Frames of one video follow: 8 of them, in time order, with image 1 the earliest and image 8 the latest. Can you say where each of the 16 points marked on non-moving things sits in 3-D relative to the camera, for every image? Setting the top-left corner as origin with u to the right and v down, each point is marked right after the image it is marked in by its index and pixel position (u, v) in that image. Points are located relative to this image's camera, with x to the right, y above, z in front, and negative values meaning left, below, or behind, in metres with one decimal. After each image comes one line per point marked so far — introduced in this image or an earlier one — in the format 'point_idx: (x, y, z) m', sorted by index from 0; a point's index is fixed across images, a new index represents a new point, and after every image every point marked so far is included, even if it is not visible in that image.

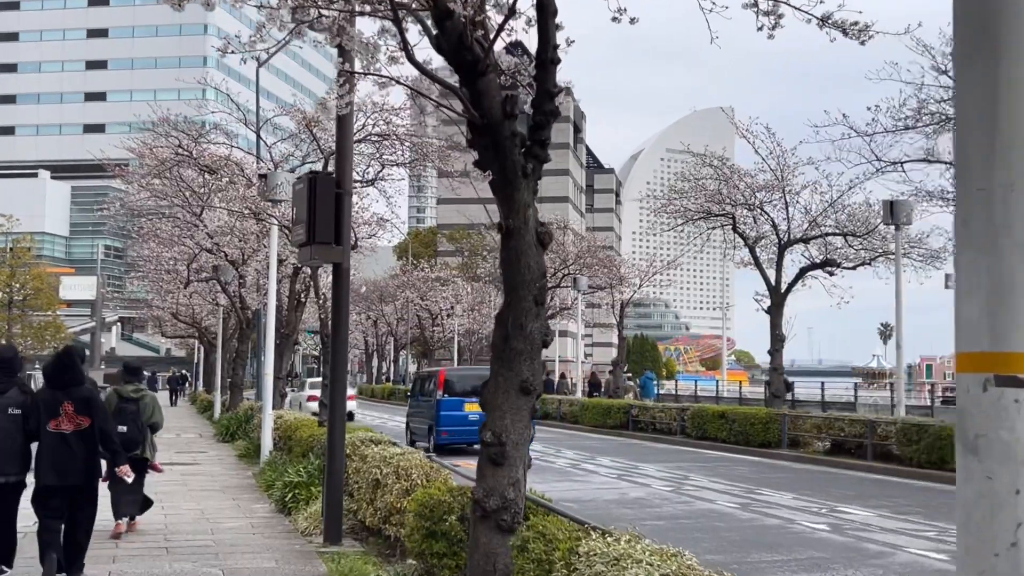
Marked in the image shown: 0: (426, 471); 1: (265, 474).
0: (-0.7, -1.5, +8.8) m
1: (-3.0, -2.3, +13.1) m
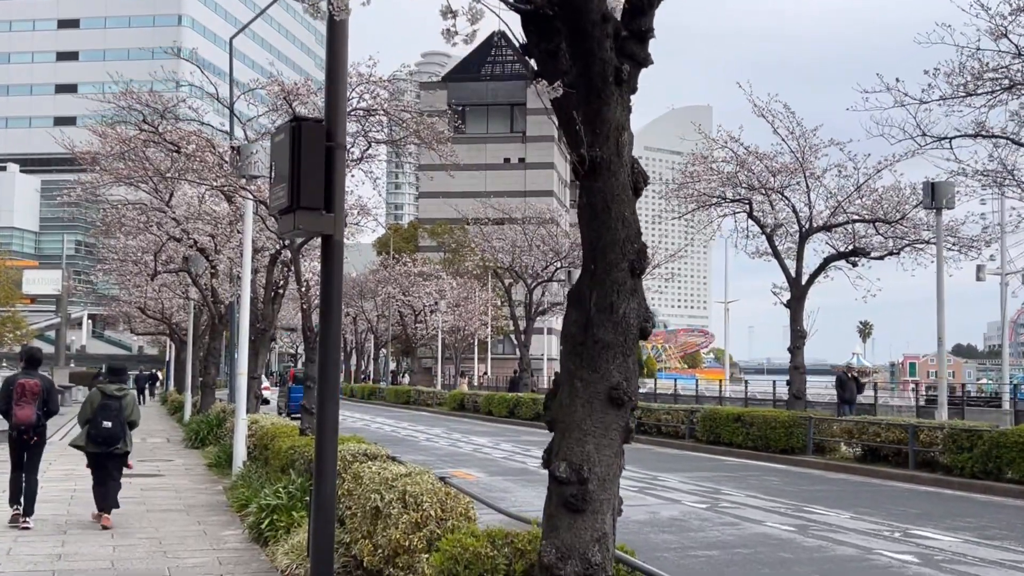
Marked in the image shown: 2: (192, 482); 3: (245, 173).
0: (-0.5, -1.4, +6.9) m
1: (-2.9, -2.1, +11.2) m
2: (-4.2, -2.5, +14.0) m
3: (-3.6, +1.6, +14.6) m
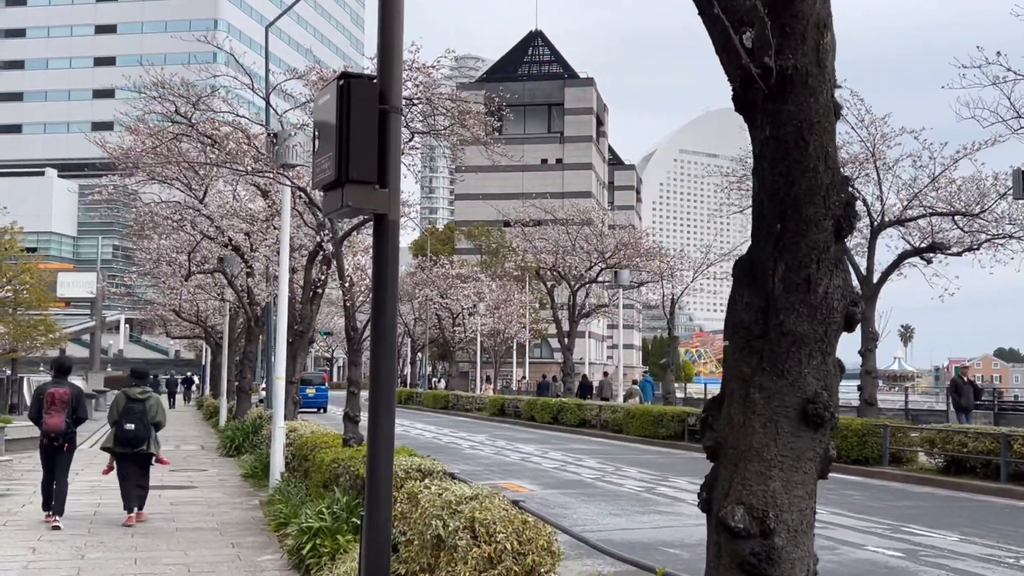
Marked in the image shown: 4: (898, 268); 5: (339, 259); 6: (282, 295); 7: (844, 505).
0: (0.0, -1.3, +5.8) m
1: (-2.2, -2.1, +10.1) m
2: (-3.4, -2.5, +12.9) m
3: (-2.9, +1.6, +13.6) m
4: (+6.9, +0.3, +19.1) m
5: (-1.7, +0.3, +10.8) m
6: (-3.1, -0.1, +14.5) m
7: (+4.0, -2.6, +13.0) m
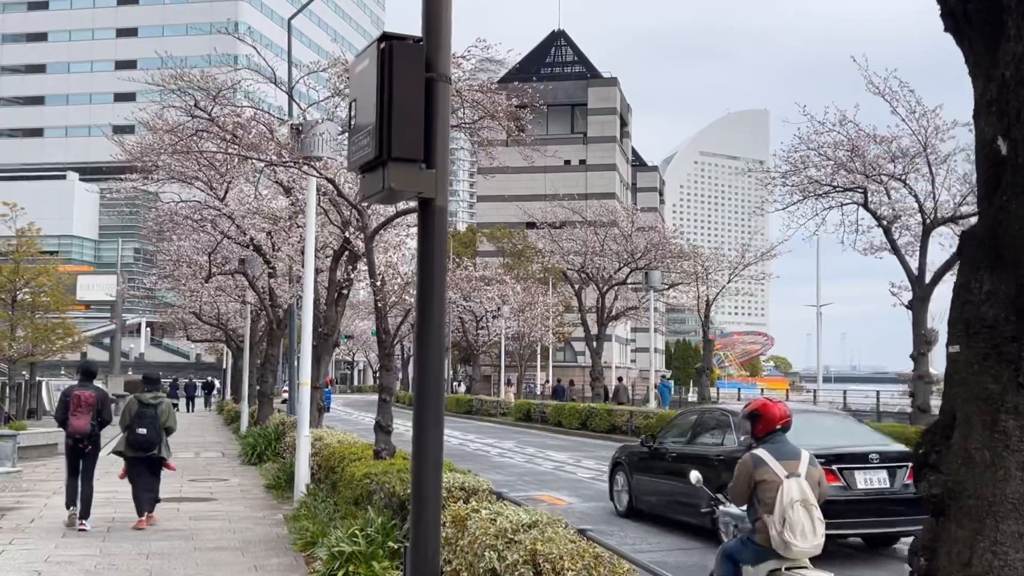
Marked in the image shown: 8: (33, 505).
0: (+0.4, -1.3, +5.0) m
1: (-1.8, -2.1, +9.3) m
2: (-3.0, -2.5, +12.2) m
3: (-2.4, +1.6, +12.8) m
4: (+7.5, +0.3, +18.2) m
5: (-1.3, +0.3, +10.0) m
6: (-2.6, -0.1, +13.8) m
7: (+4.5, -2.6, +12.1) m
8: (-5.4, -2.5, +12.2) m
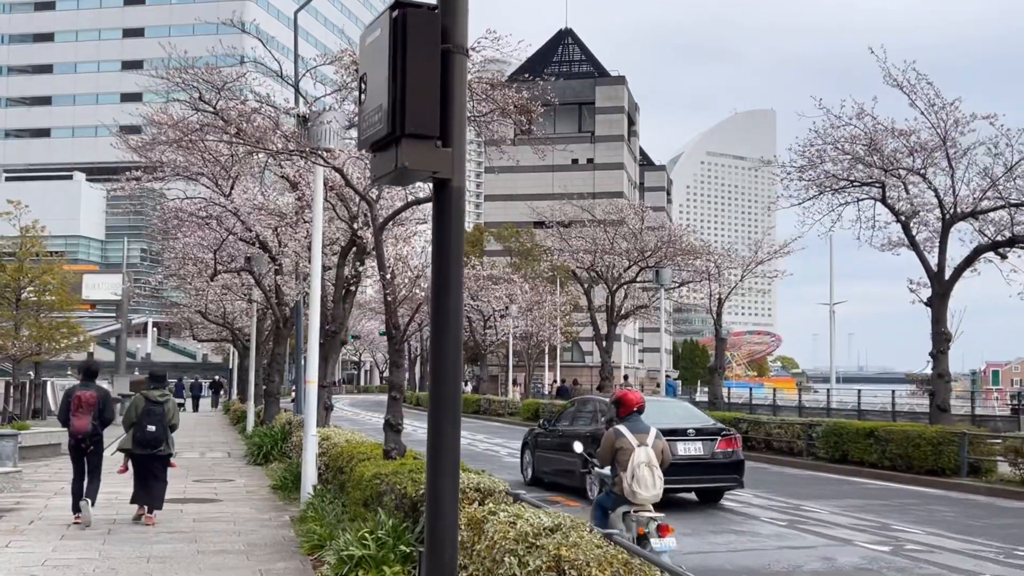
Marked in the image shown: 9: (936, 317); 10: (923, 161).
0: (+0.5, -1.2, +4.6) m
1: (-1.7, -2.0, +9.0) m
2: (-2.8, -2.4, +11.8) m
3: (-2.3, +1.6, +12.5) m
4: (+7.6, +0.4, +17.8) m
5: (-1.2, +0.4, +9.7) m
6: (-2.5, 0.0, +13.4) m
7: (+4.6, -2.6, +11.8) m
8: (-5.3, -2.4, +11.9) m
9: (+7.1, -0.5, +17.8) m
10: (+7.0, +2.2, +18.2) m
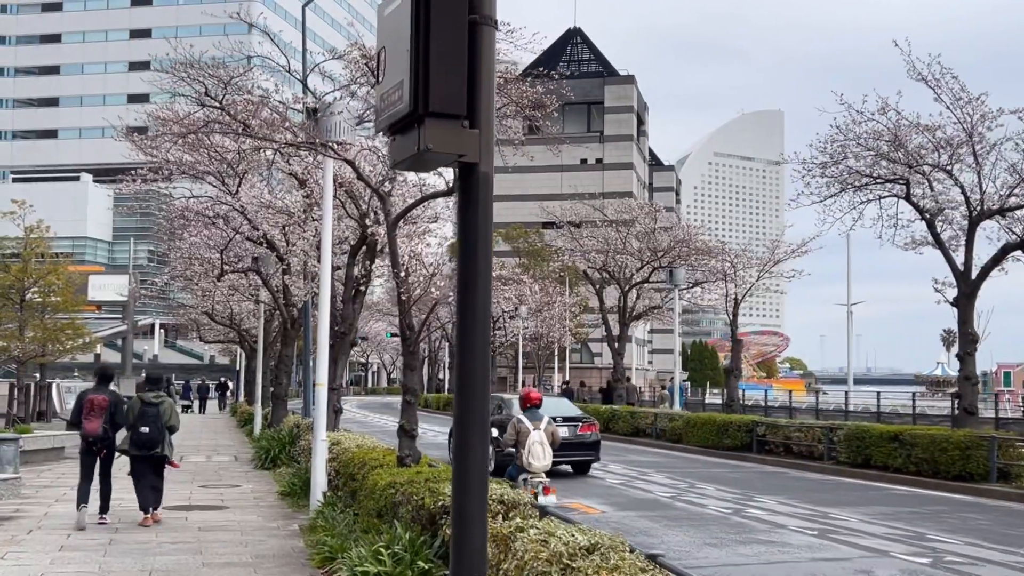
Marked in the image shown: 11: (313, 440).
0: (+0.6, -1.2, +4.1) m
1: (-1.5, -2.0, +8.6) m
2: (-2.7, -2.4, +11.4) m
3: (-2.1, +1.6, +12.0) m
4: (+7.9, +0.4, +17.3) m
5: (-1.0, +0.4, +9.2) m
6: (-2.3, 0.0, +13.0) m
7: (+4.8, -2.6, +11.3) m
8: (-5.1, -2.4, +11.4) m
9: (+7.3, -0.5, +17.3) m
10: (+7.2, +2.2, +17.7) m
11: (-2.1, -1.6, +11.2) m
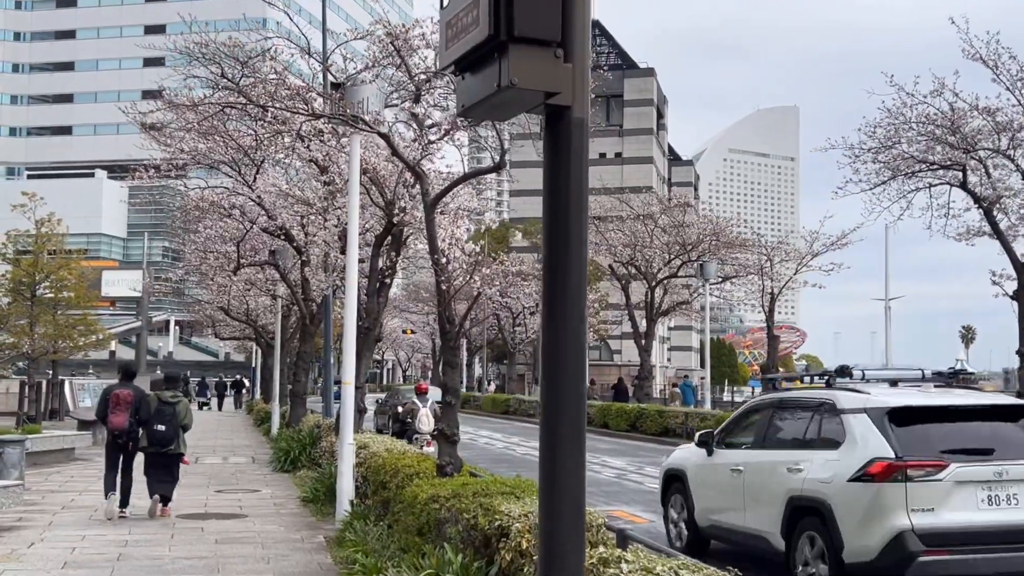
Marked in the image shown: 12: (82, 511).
0: (+0.9, -1.1, +3.2) m
1: (-1.1, -1.9, +7.6) m
2: (-2.2, -2.3, +10.5) m
3: (-1.7, +1.7, +11.1) m
4: (+8.4, +0.5, +16.2) m
5: (-0.6, +0.5, +8.3) m
6: (-1.8, +0.1, +12.1) m
7: (+5.2, -2.5, +10.3) m
8: (-4.7, -2.3, +10.5) m
9: (+7.8, -0.4, +16.3) m
10: (+7.7, +2.3, +16.6) m
11: (-1.6, -1.5, +10.3) m
12: (-4.7, -2.4, +11.7) m
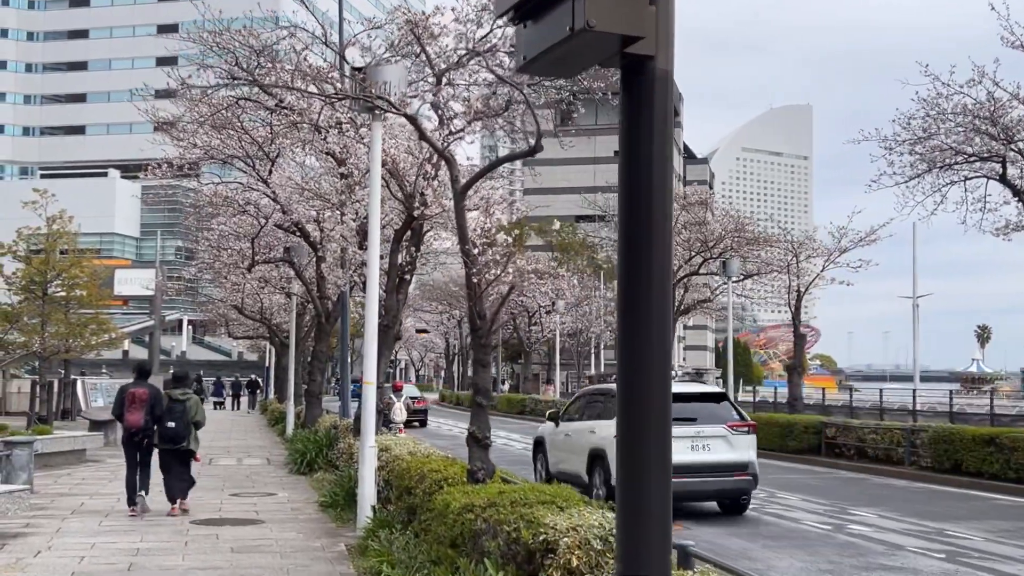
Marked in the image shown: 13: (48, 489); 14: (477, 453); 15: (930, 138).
0: (+1.1, -1.1, +2.7) m
1: (-0.9, -1.9, +7.1) m
2: (-1.9, -2.3, +10.0) m
3: (-1.4, +1.8, +10.6) m
4: (+8.7, +0.6, +15.6) m
5: (-0.4, +0.5, +7.8) m
6: (-1.5, +0.1, +11.6) m
7: (+5.5, -2.4, +9.7) m
8: (-4.4, -2.3, +10.1) m
9: (+8.1, -0.3, +15.7) m
10: (+8.0, +2.3, +16.0) m
11: (-1.4, -1.4, +9.7) m
12: (-4.4, -2.4, +11.2) m
13: (-5.8, -2.5, +13.3) m
14: (-0.3, -1.2, +7.8) m
15: (+6.4, +2.3, +16.7) m
